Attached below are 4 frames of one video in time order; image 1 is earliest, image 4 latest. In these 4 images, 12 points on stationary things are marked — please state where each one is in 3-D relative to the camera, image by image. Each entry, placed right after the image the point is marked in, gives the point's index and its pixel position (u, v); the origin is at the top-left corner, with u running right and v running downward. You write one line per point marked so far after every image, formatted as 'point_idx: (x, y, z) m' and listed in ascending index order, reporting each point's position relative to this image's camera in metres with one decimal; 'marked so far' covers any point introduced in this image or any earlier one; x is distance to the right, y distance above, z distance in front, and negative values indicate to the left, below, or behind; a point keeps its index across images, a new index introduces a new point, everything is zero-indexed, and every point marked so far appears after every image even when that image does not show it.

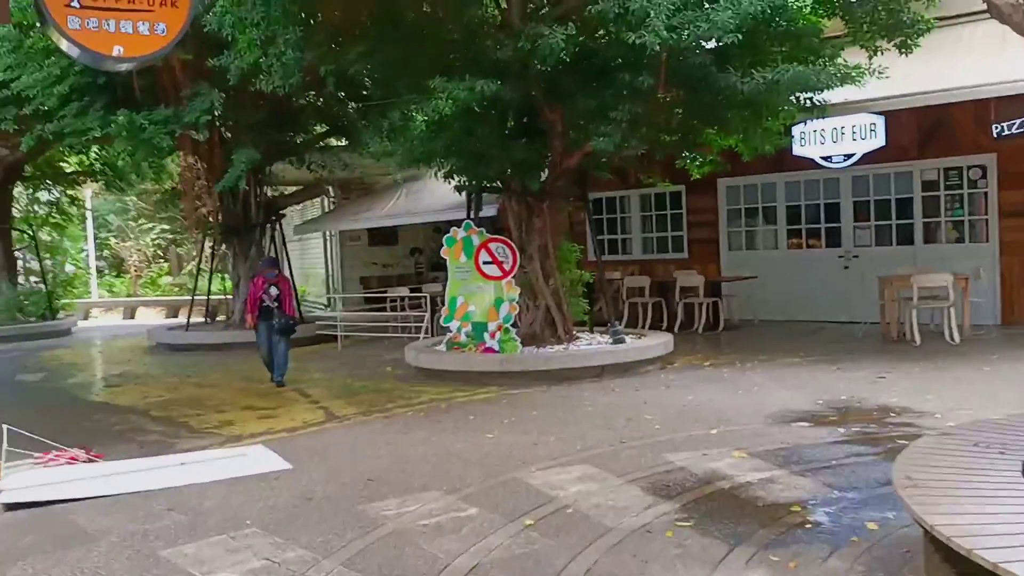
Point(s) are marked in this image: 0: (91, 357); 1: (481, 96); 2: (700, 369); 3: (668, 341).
0: (-9.4, -1.6, +19.3) m
1: (-0.4, +2.6, +11.6) m
2: (+3.1, -1.3, +14.3) m
3: (+2.7, -0.9, +14.7) m
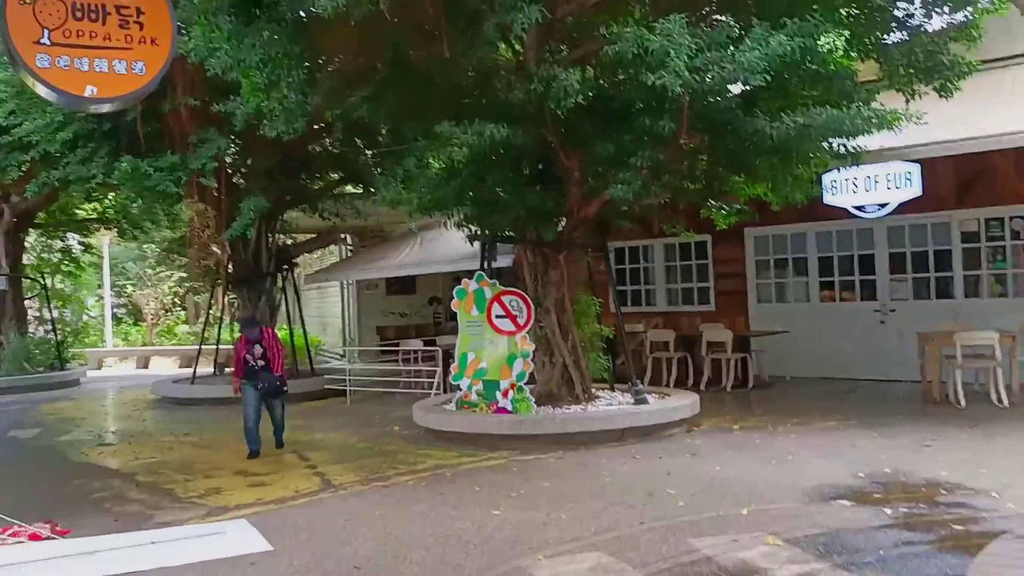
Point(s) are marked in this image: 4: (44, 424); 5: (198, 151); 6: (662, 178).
0: (-9.1, -2.6, +18.7) m
1: (-0.3, +1.9, +10.9) m
2: (+3.3, -2.2, +13.3) m
3: (+2.9, -1.8, +13.7) m
4: (-9.2, -2.7, +17.0) m
5: (-5.5, +2.4, +15.2) m
6: (+2.0, +1.5, +11.8) m
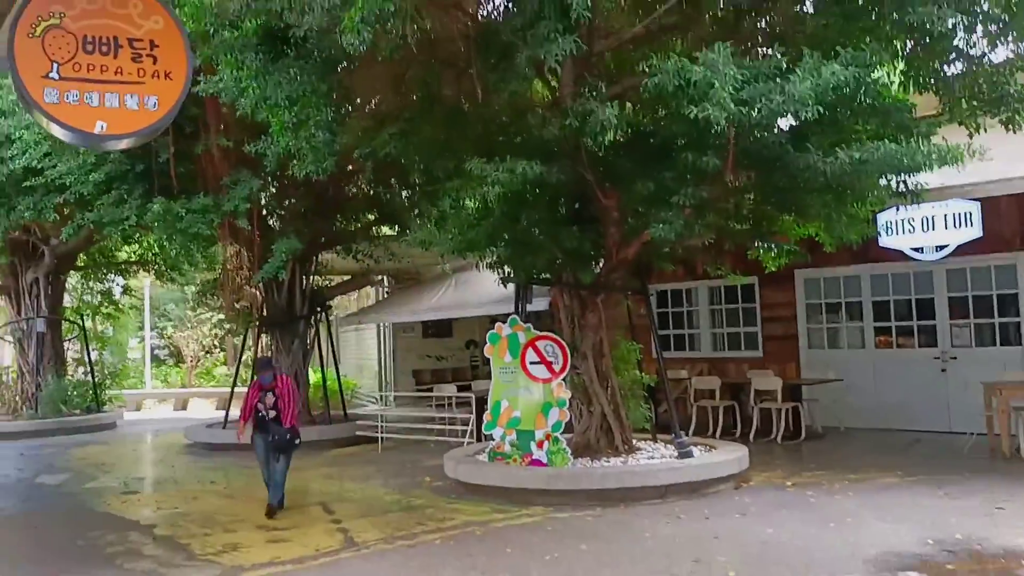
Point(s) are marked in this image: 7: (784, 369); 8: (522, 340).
0: (-8.3, -3.6, +18.4) m
1: (+0.1, +1.3, +10.3) m
2: (+3.8, -2.9, +12.4) m
3: (+3.4, -2.5, +12.8) m
4: (-8.5, -3.5, +16.7) m
5: (-4.9, +1.7, +15.0) m
6: (+2.5, +0.9, +11.1) m
7: (+5.8, -1.7, +18.4) m
8: (+0.2, -0.8, +12.6) m
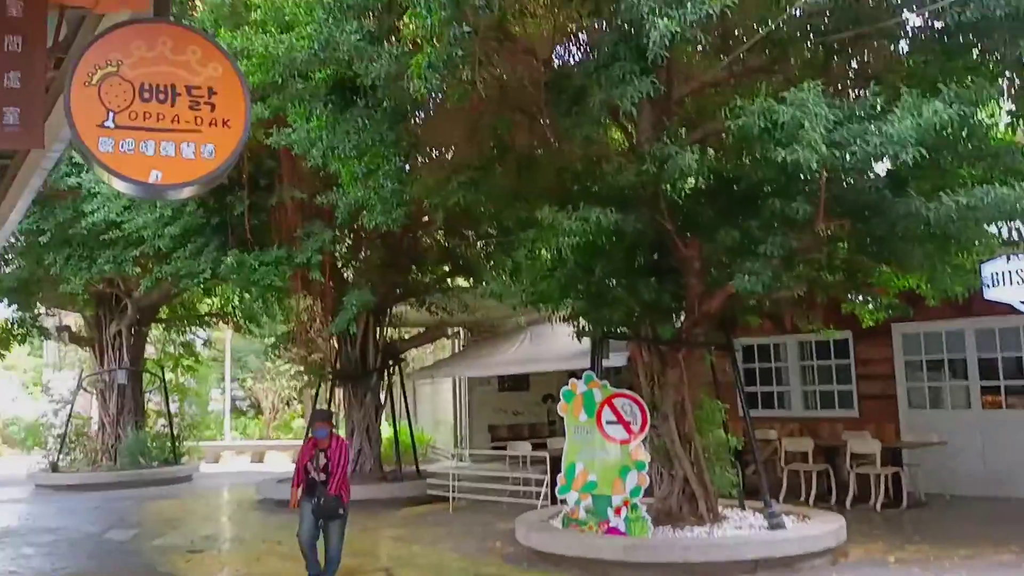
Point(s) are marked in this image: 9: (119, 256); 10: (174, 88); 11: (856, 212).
0: (-6.7, -4.7, +18.2) m
1: (+1.0, +0.7, +9.8) m
2: (+4.8, -3.6, +11.2) m
3: (+4.4, -3.3, +11.7) m
4: (-7.1, -4.5, +16.6) m
5: (-3.6, +0.8, +14.8) m
6: (+3.4, +0.2, +10.3) m
7: (+7.3, -2.8, +17.1) m
8: (+1.2, -1.5, +11.9) m
9: (-7.4, +0.6, +16.3) m
10: (-2.7, +1.6, +7.0) m
11: (+4.0, +0.9, +10.2) m
